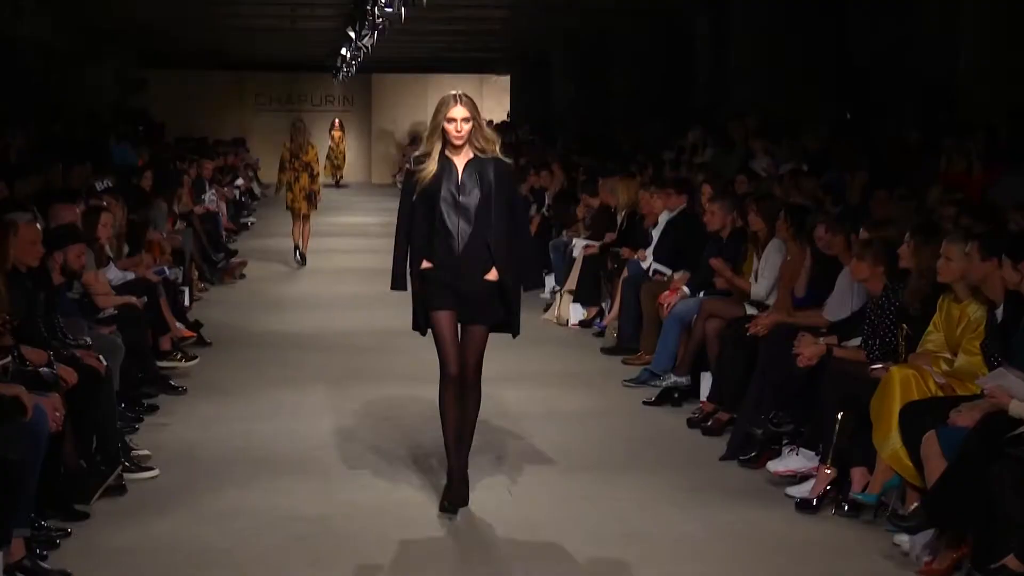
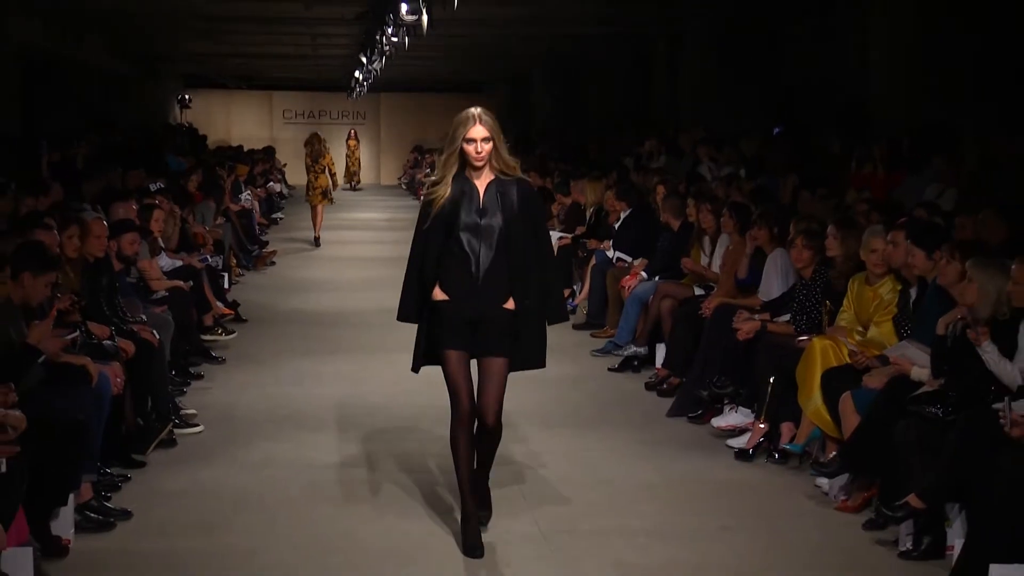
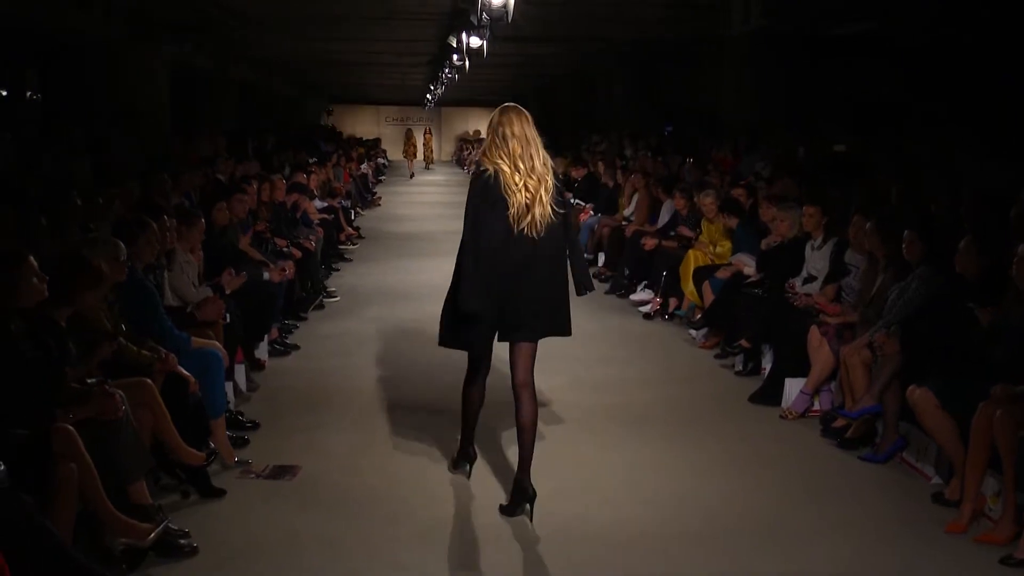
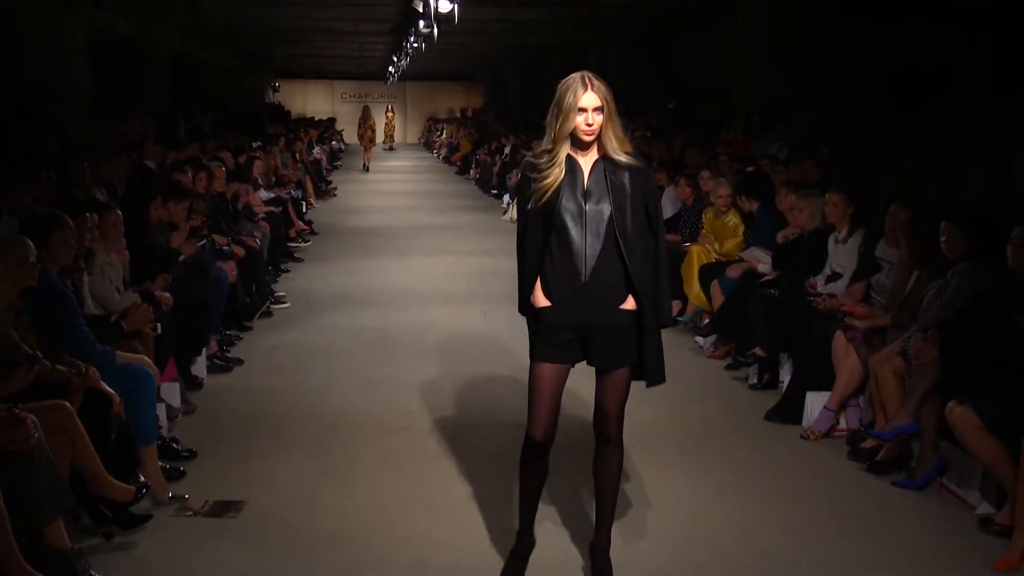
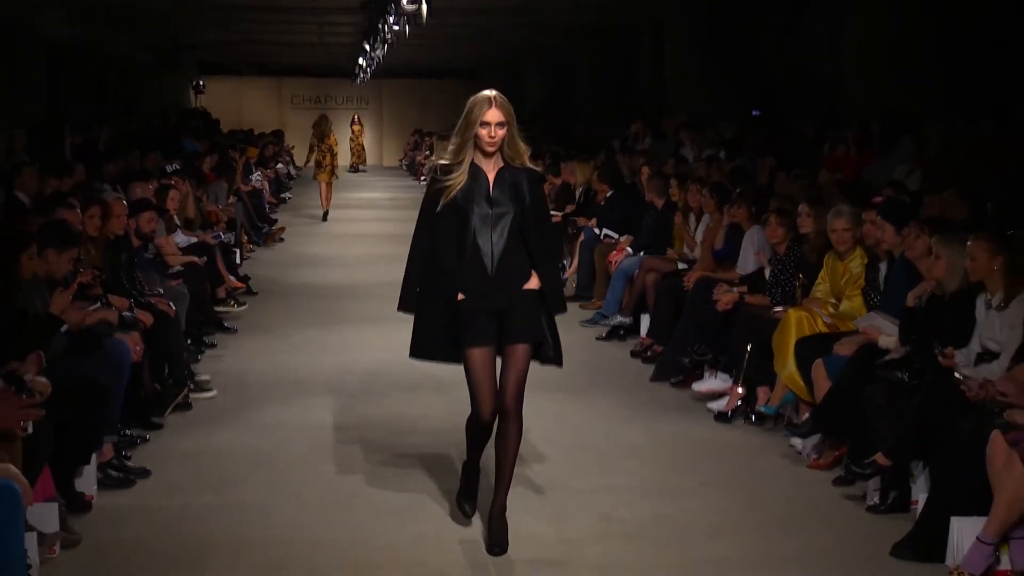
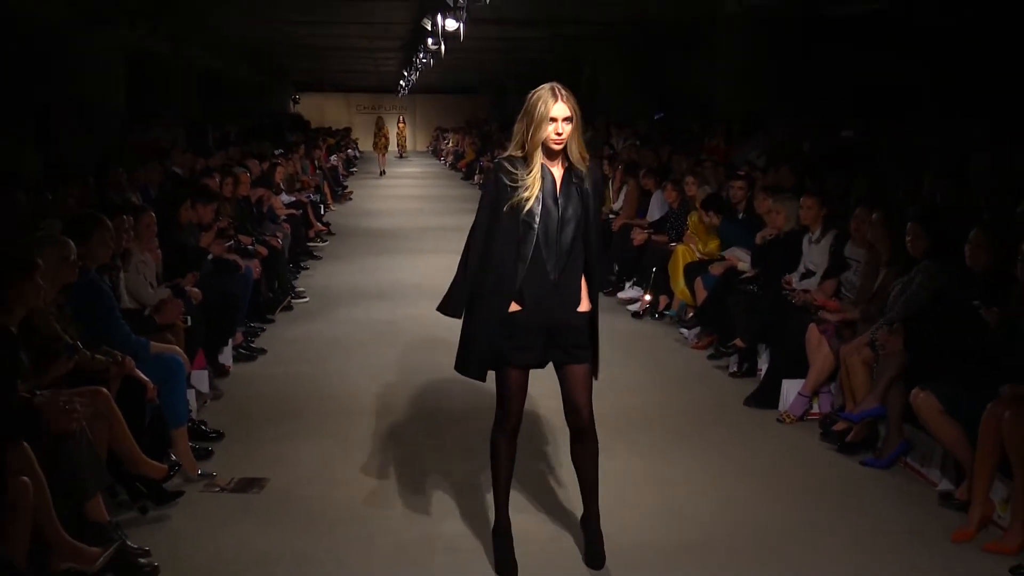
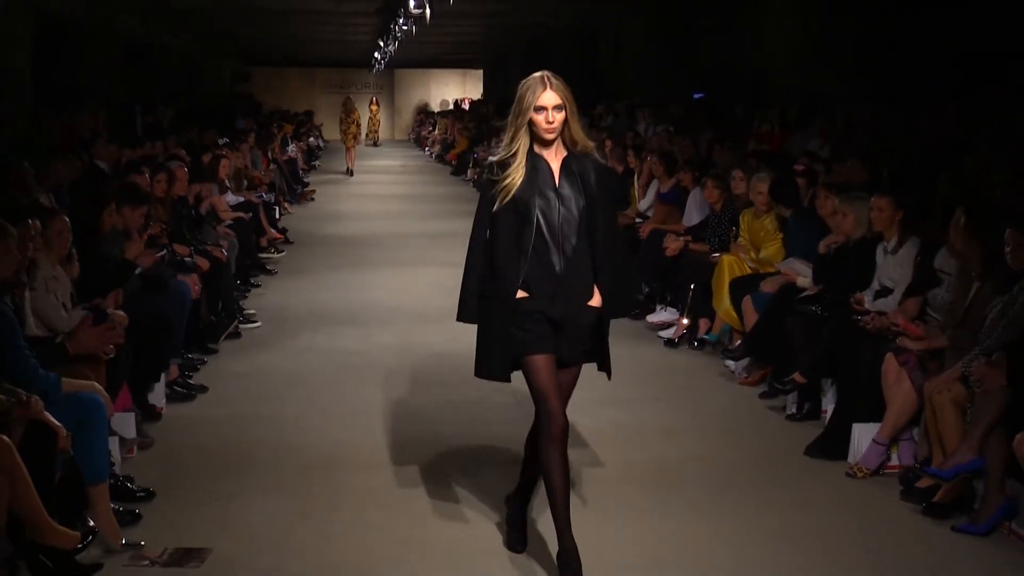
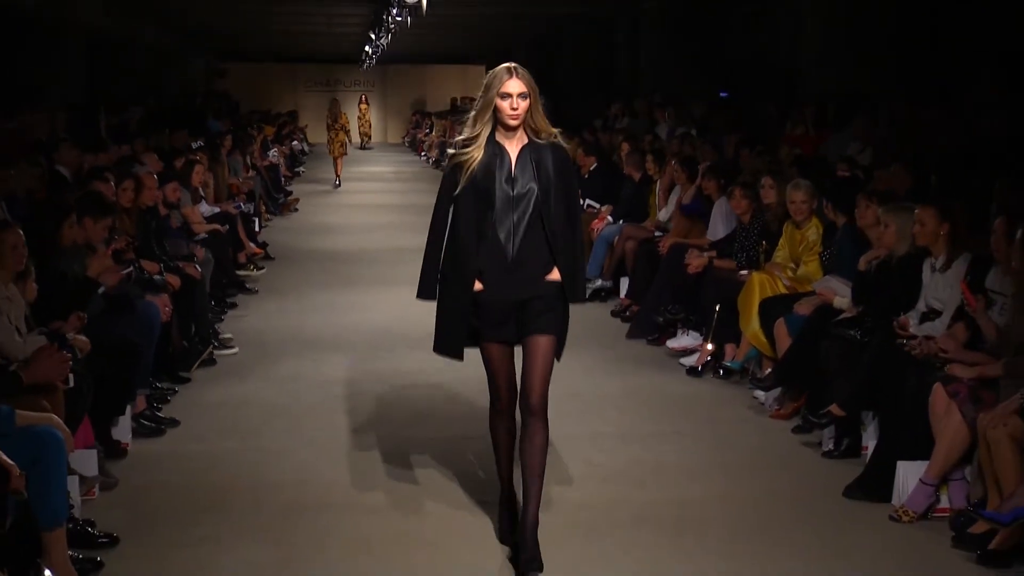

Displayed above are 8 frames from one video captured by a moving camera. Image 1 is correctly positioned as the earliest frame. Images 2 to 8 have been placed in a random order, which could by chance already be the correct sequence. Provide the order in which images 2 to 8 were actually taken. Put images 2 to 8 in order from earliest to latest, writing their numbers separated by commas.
2, 5, 8, 7, 4, 6, 3
